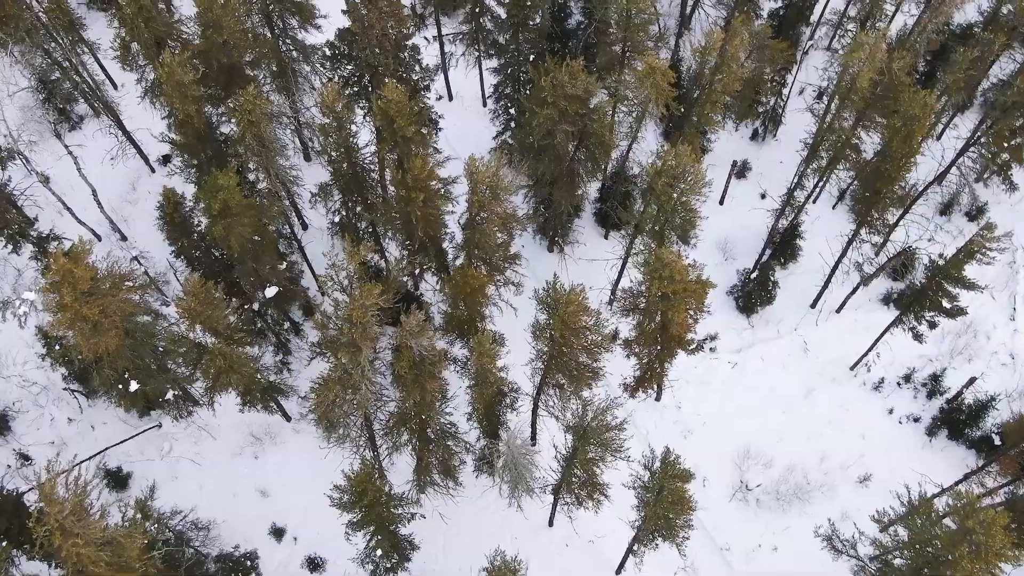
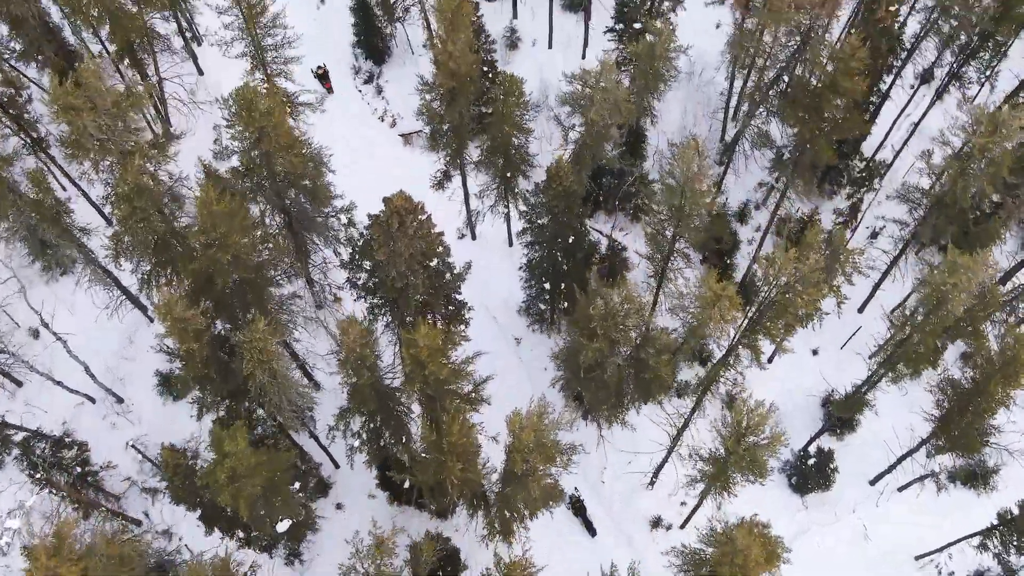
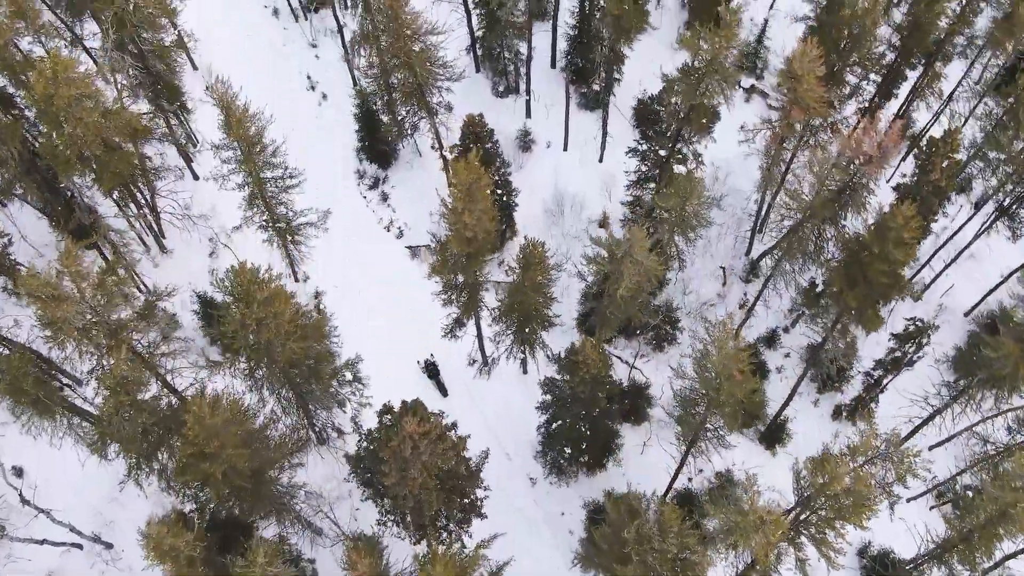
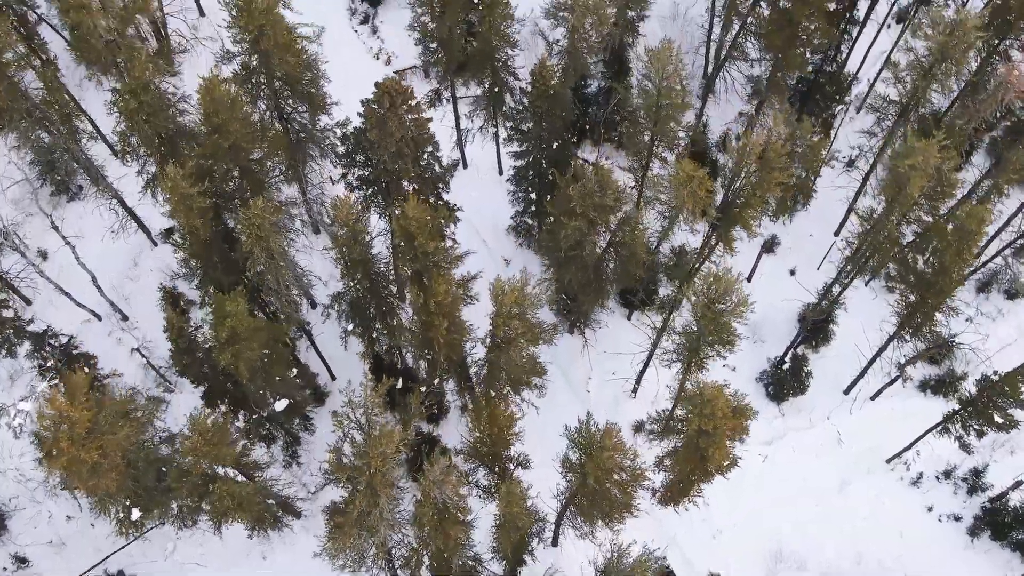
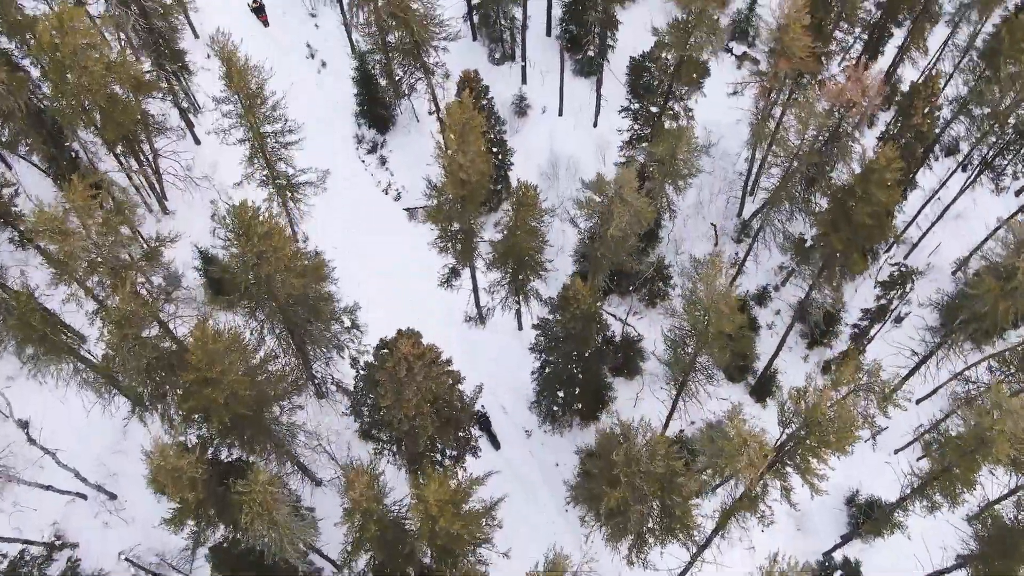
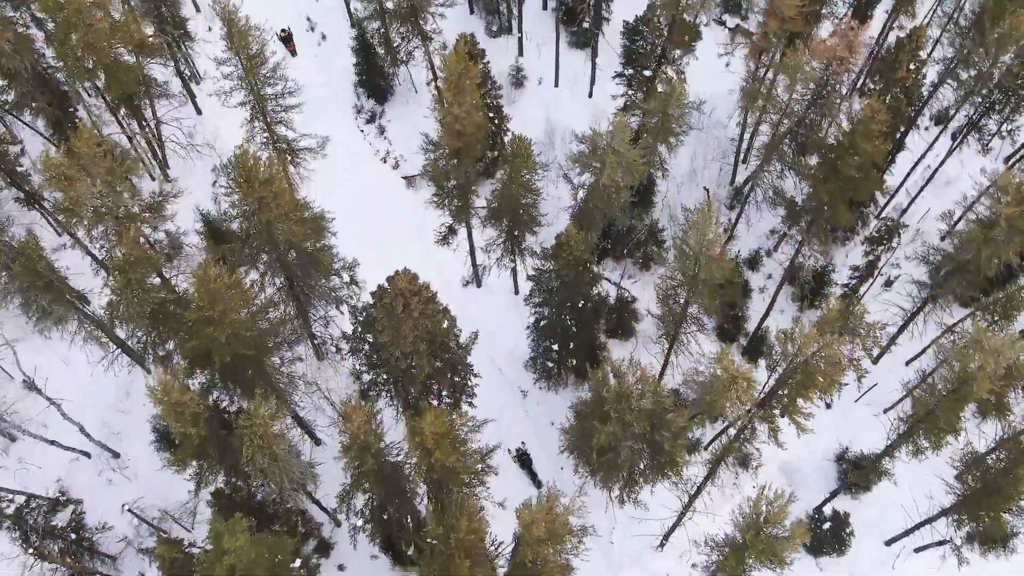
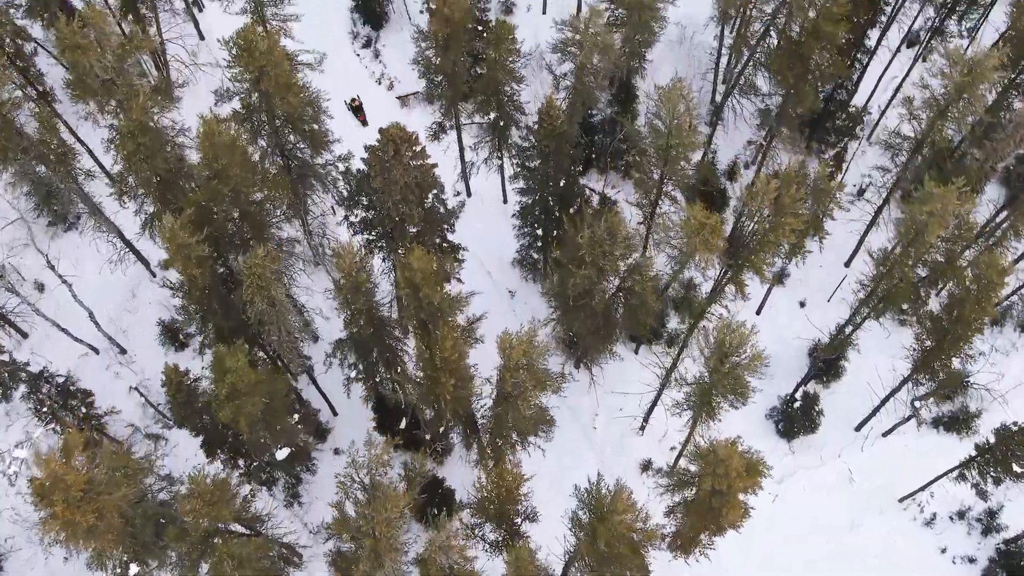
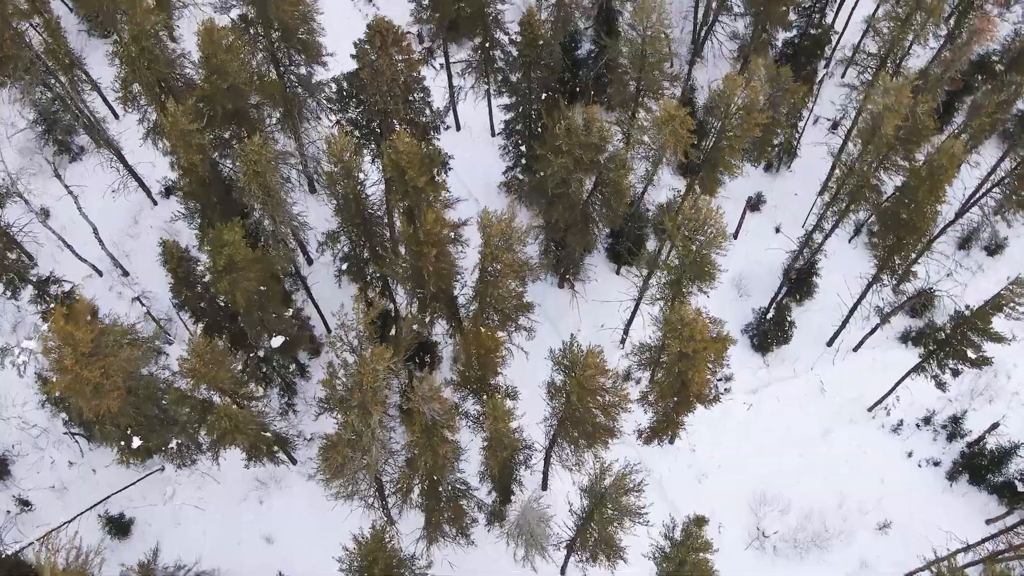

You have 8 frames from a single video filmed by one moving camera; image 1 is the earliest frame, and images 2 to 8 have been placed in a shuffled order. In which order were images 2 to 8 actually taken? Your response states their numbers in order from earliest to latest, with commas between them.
8, 4, 7, 2, 6, 5, 3
